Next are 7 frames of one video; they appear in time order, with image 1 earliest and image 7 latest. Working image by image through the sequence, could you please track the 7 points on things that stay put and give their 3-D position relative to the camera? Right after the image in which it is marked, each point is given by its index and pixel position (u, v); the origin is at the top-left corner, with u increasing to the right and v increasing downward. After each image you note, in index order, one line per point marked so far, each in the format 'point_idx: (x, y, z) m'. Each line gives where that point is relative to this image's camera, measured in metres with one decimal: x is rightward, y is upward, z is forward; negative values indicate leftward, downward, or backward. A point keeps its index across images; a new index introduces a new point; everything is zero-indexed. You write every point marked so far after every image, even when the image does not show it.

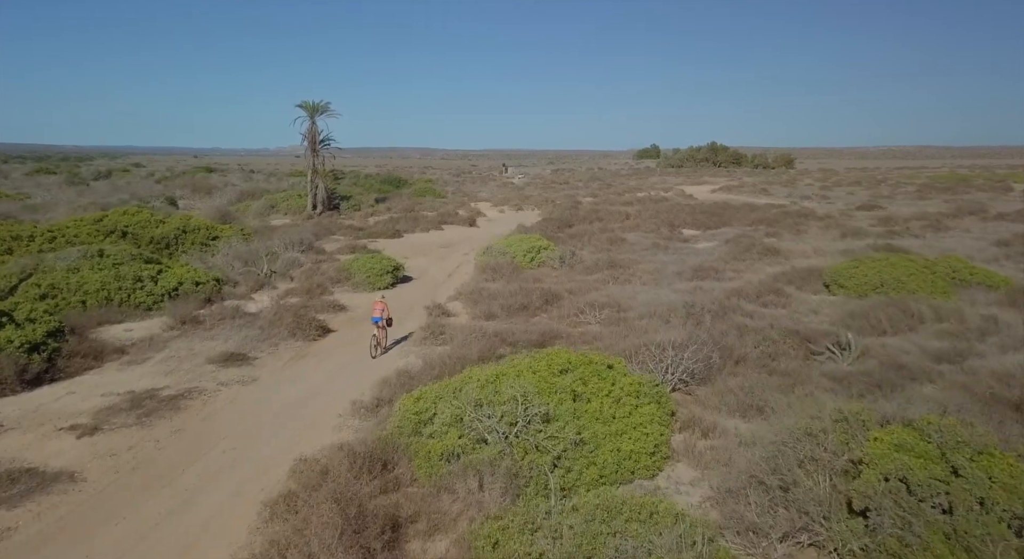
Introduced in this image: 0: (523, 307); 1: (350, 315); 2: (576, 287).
0: (+0.3, -0.7, +16.7) m
1: (-4.1, -0.9, +17.3) m
2: (+1.9, -0.3, +19.4) m
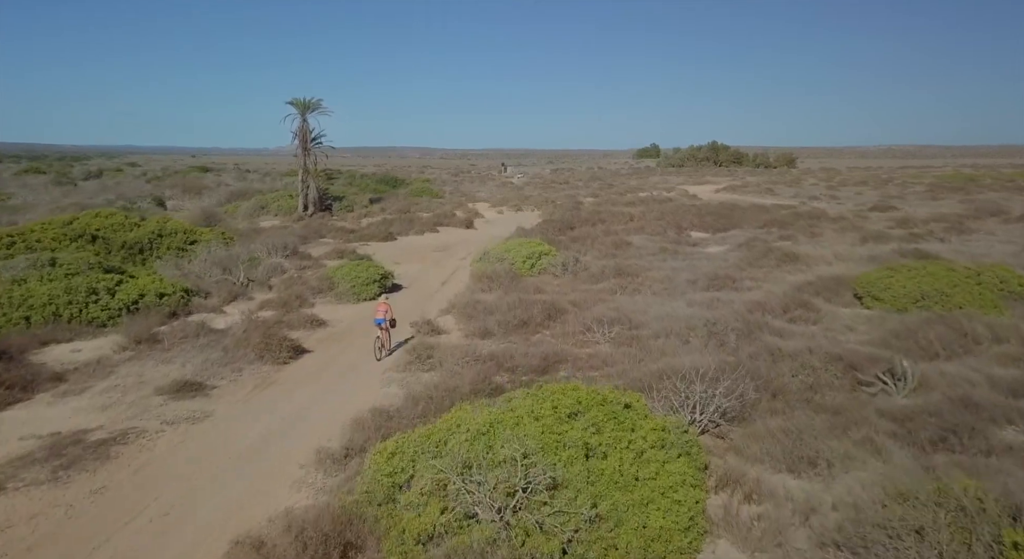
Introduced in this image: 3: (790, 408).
0: (+0.2, -1.0, +14.9) m
1: (-4.1, -1.2, +15.5) m
2: (+1.8, -0.5, +17.6) m
3: (+3.9, -1.8, +9.6) m
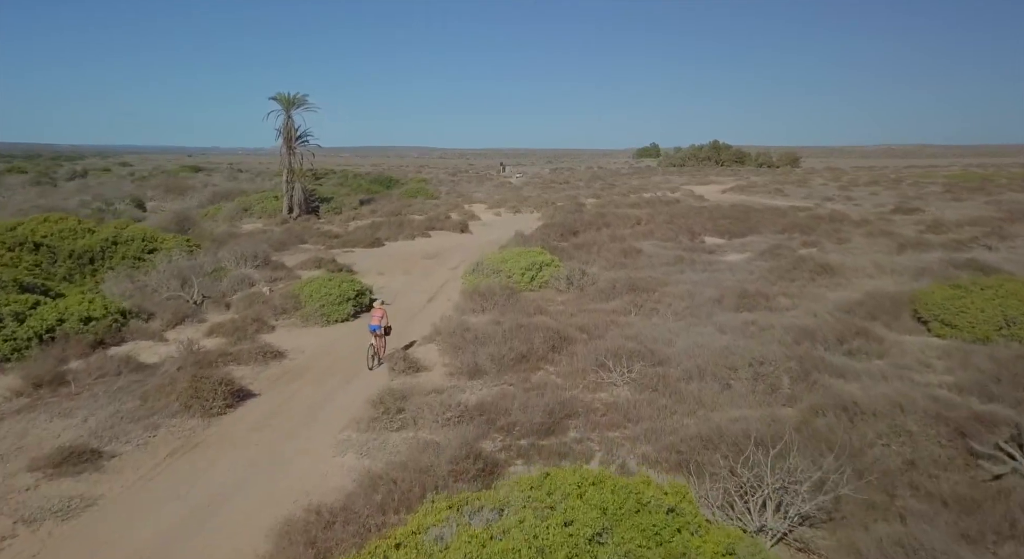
0: (+0.2, -1.4, +12.1) m
1: (-4.2, -1.6, +12.7) m
2: (+1.7, -1.0, +14.9) m
3: (+3.9, -2.2, +6.9) m
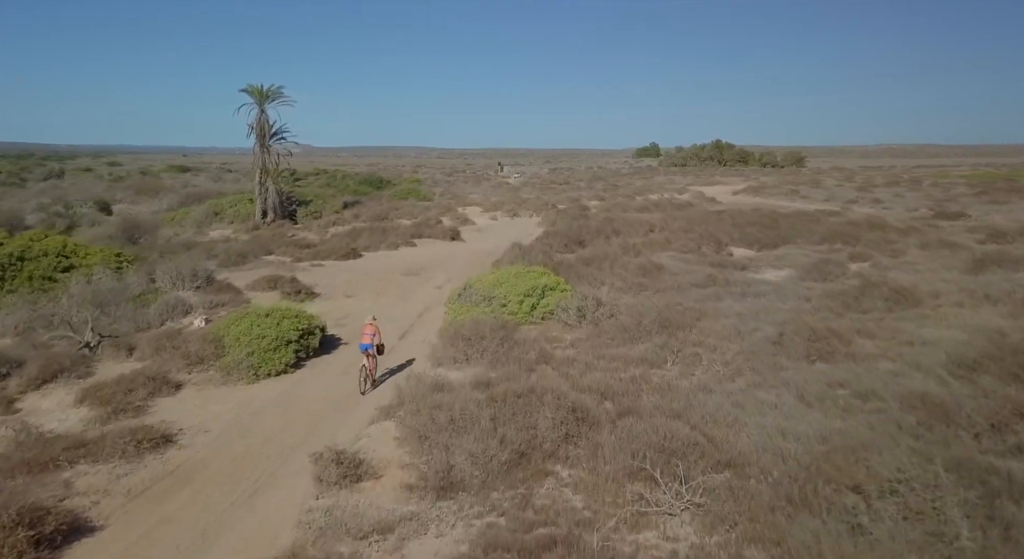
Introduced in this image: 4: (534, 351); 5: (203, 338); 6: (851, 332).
0: (+0.1, -2.1, +8.0) m
1: (-4.3, -2.3, +8.6) m
2: (+1.7, -1.6, +10.7) m
3: (+3.8, -2.9, +2.8) m
4: (+0.4, -1.3, +12.5) m
5: (-5.7, -1.1, +12.6) m
6: (+6.7, -1.1, +13.5) m
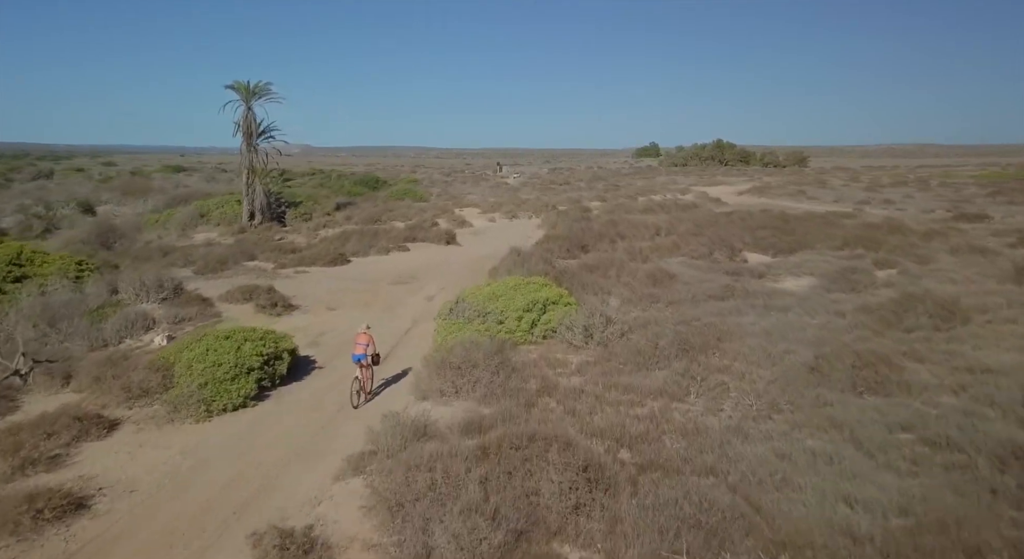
0: (0.0, -2.3, +6.2) m
1: (-4.3, -2.6, +6.8) m
2: (+1.6, -1.9, +9.0) m
3: (+3.7, -3.2, +1.0) m
4: (+0.3, -1.6, +10.8) m
5: (-5.7, -1.4, +10.9) m
6: (+6.7, -1.3, +11.8) m
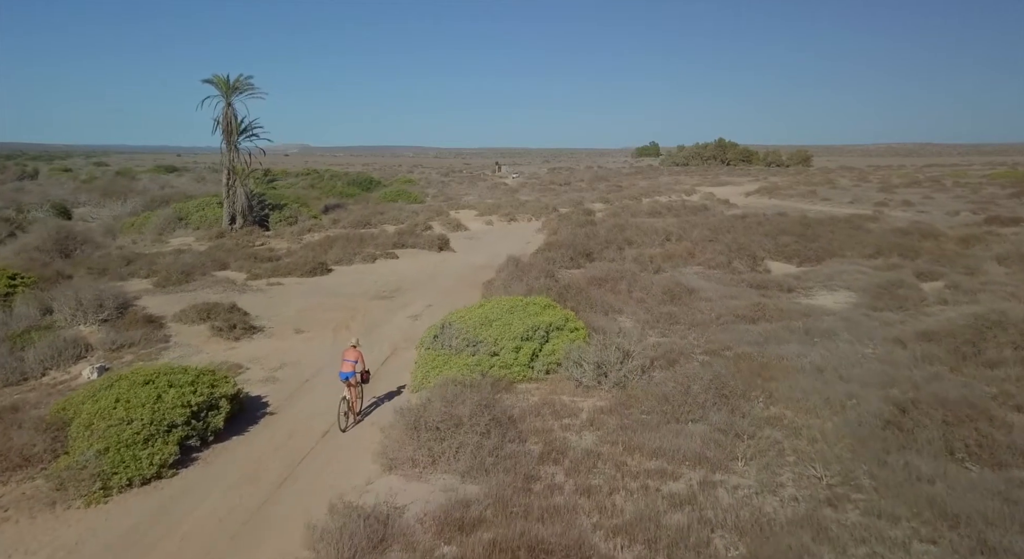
0: (0.0, -2.7, +3.8) m
1: (-4.4, -3.0, +4.4) m
2: (+1.5, -2.3, +6.6) m
3: (+3.7, -3.6, -1.4) m
4: (+0.3, -2.0, +8.4) m
5: (-5.8, -1.8, +8.5) m
6: (+6.6, -1.7, +9.4) m
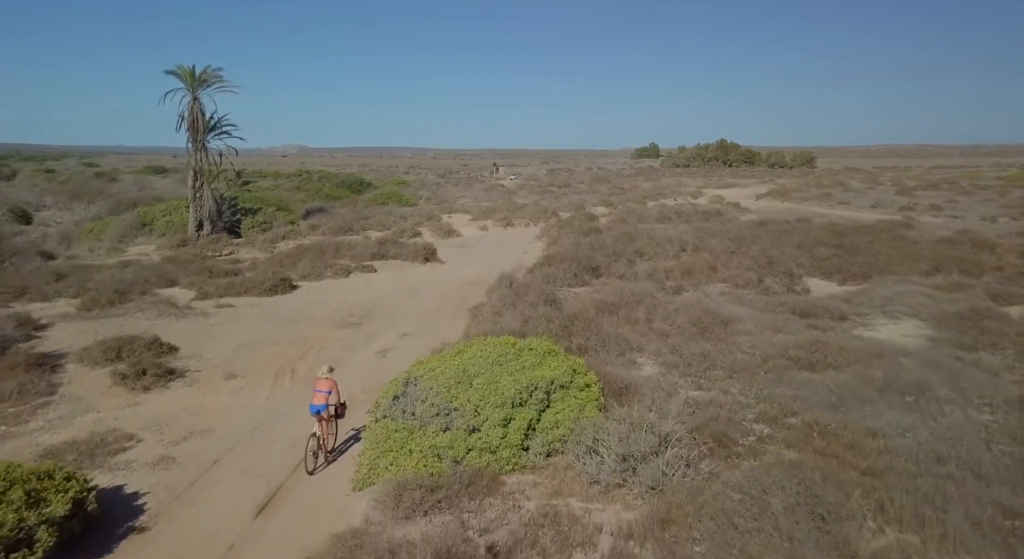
0: (-0.2, -3.3, +0.5) m
1: (-4.5, -3.5, +1.1) m
2: (+1.4, -2.8, +3.2) m
3: (+3.5, -4.1, -4.7) m
4: (+0.1, -2.5, +5.0) m
5: (-6.0, -2.3, +5.1) m
6: (+6.5, -2.3, +6.0) m
